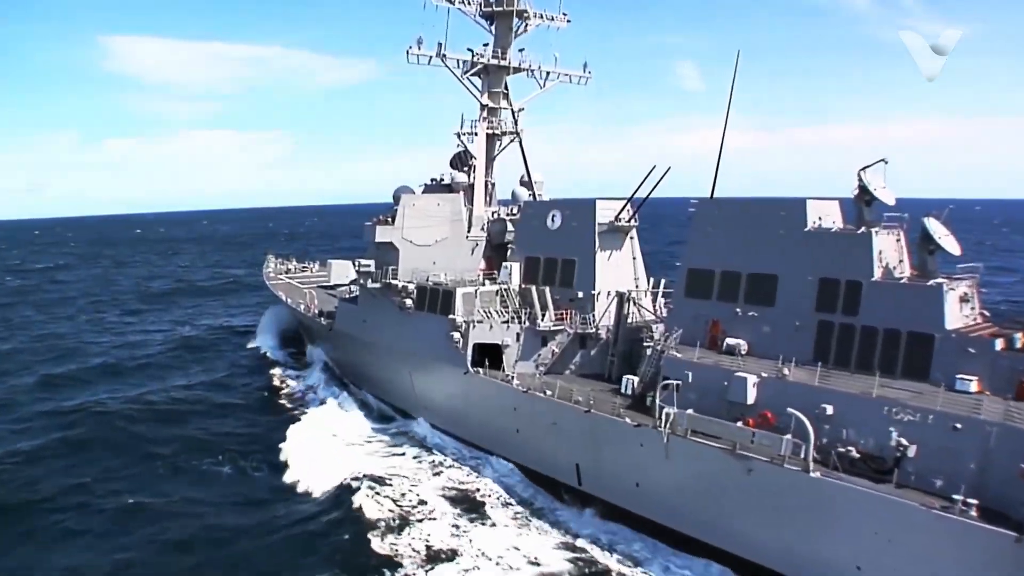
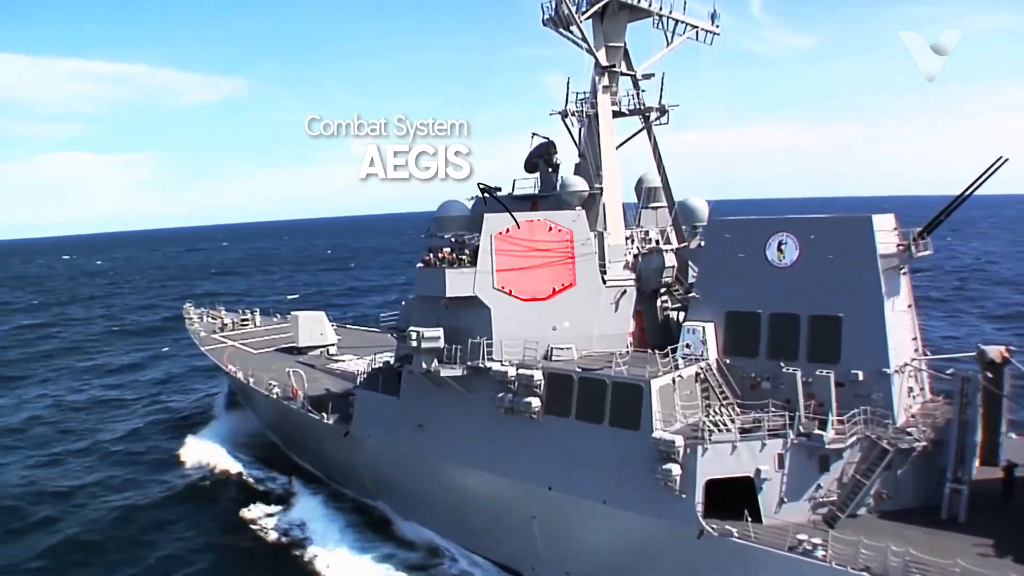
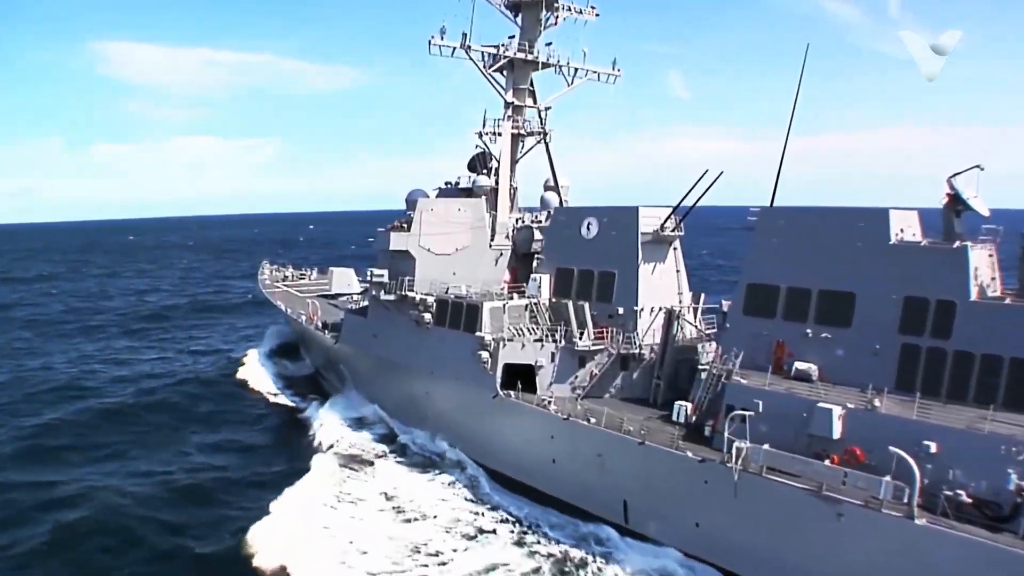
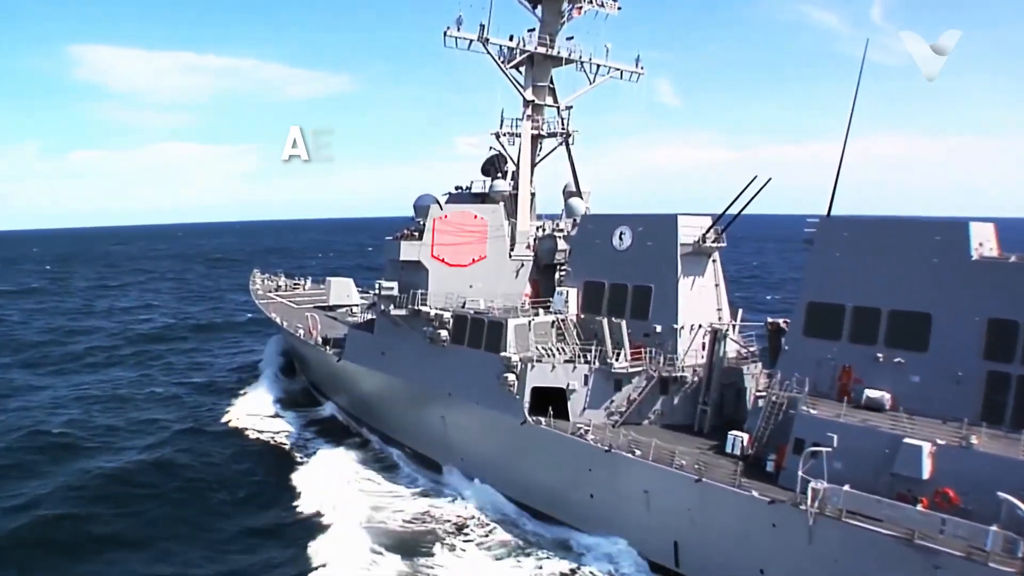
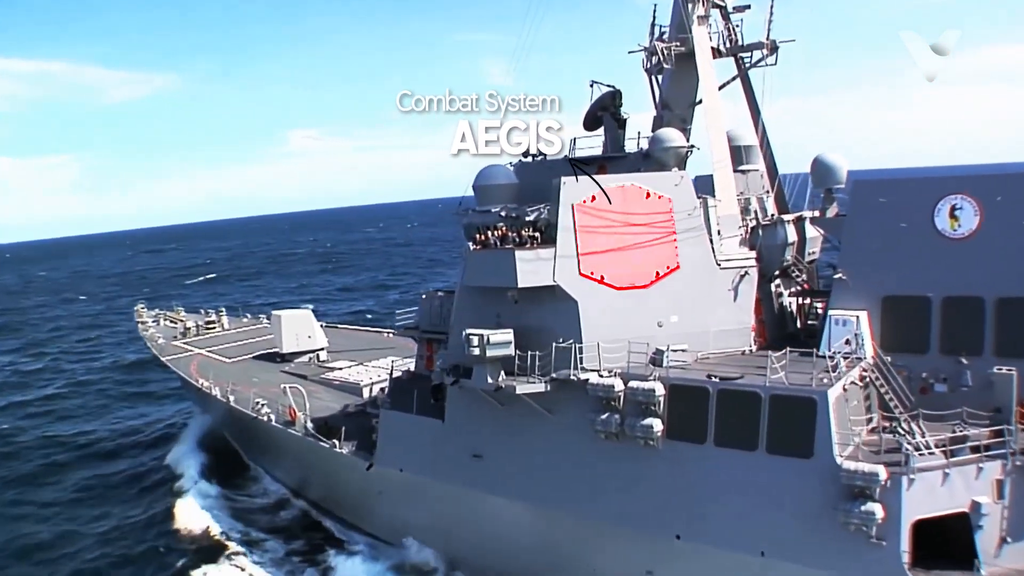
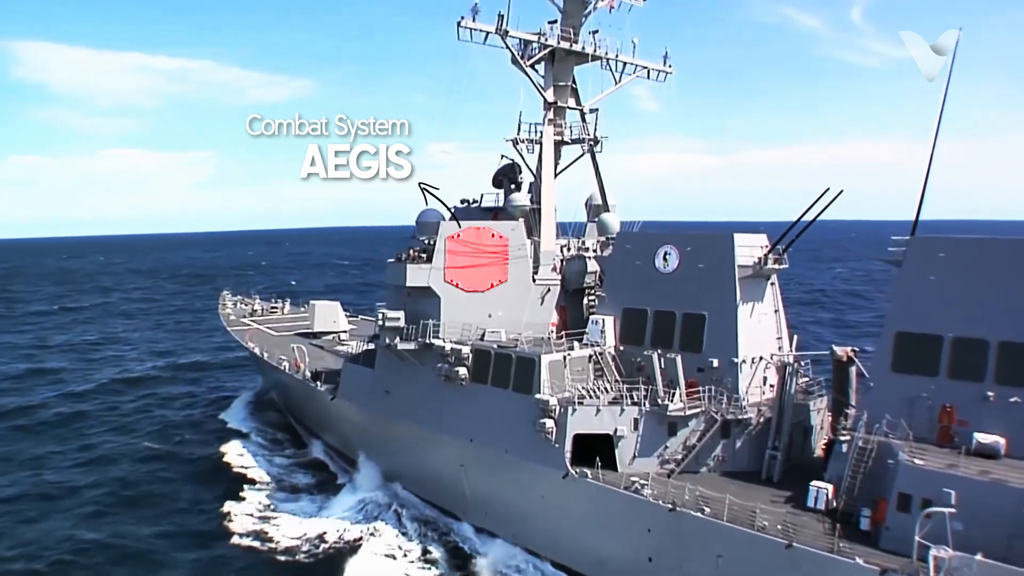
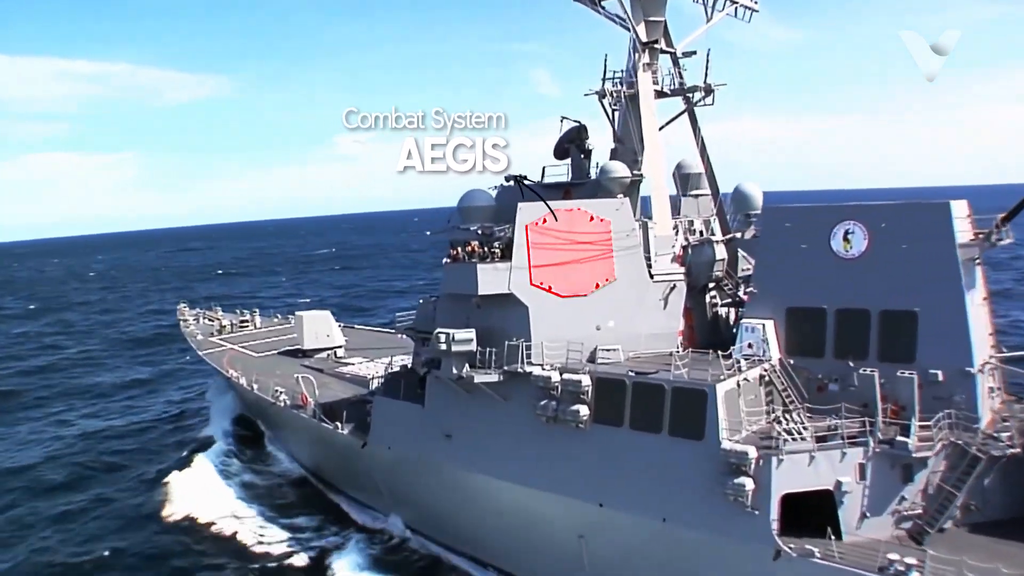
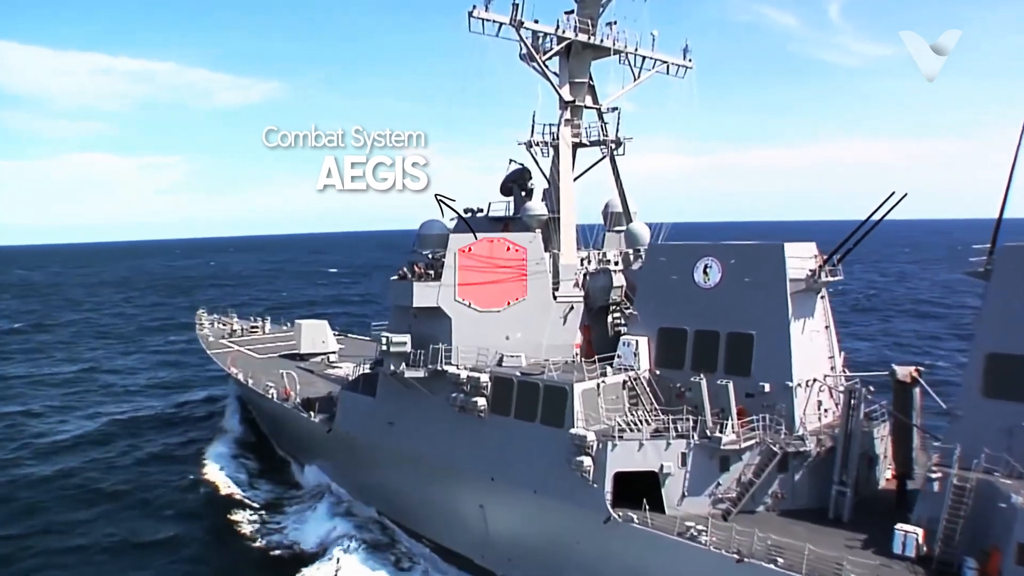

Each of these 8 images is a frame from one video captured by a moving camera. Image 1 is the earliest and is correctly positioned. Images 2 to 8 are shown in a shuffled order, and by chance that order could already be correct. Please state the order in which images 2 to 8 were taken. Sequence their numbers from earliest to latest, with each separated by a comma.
3, 4, 6, 8, 2, 7, 5
